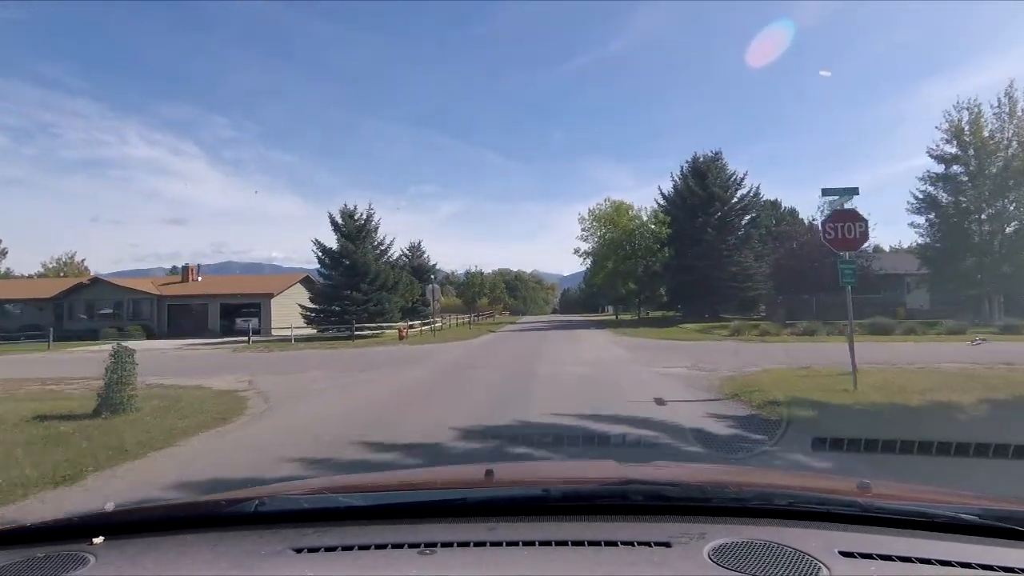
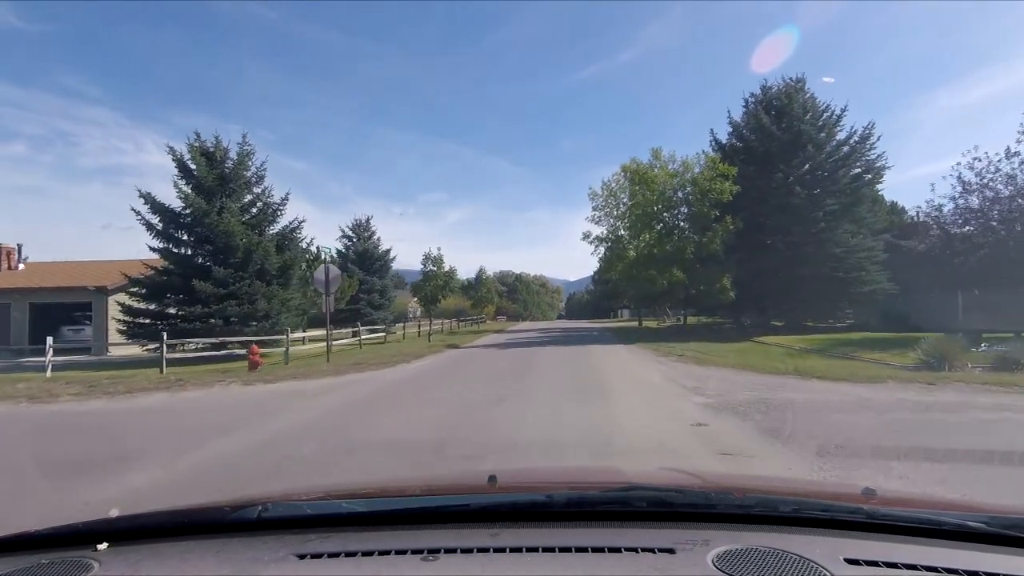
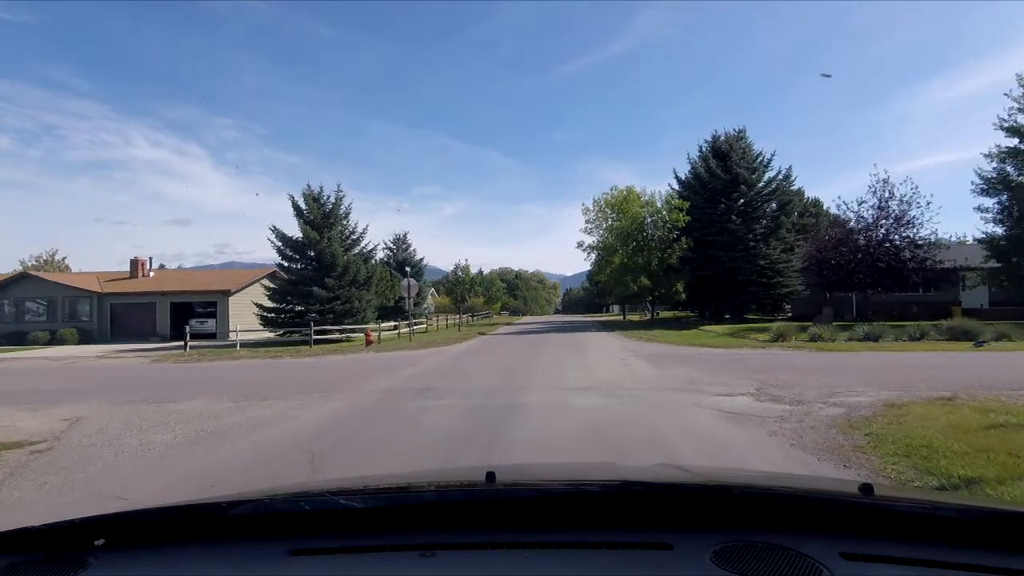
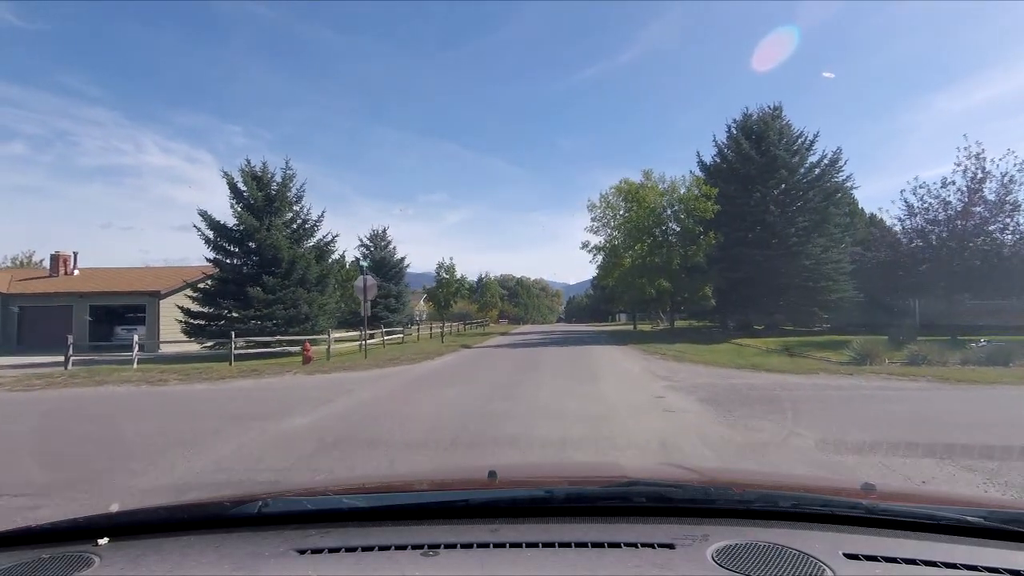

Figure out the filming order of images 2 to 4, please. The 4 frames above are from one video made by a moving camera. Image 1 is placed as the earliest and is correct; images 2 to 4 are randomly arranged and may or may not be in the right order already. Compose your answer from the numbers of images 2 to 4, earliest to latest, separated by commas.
3, 4, 2
